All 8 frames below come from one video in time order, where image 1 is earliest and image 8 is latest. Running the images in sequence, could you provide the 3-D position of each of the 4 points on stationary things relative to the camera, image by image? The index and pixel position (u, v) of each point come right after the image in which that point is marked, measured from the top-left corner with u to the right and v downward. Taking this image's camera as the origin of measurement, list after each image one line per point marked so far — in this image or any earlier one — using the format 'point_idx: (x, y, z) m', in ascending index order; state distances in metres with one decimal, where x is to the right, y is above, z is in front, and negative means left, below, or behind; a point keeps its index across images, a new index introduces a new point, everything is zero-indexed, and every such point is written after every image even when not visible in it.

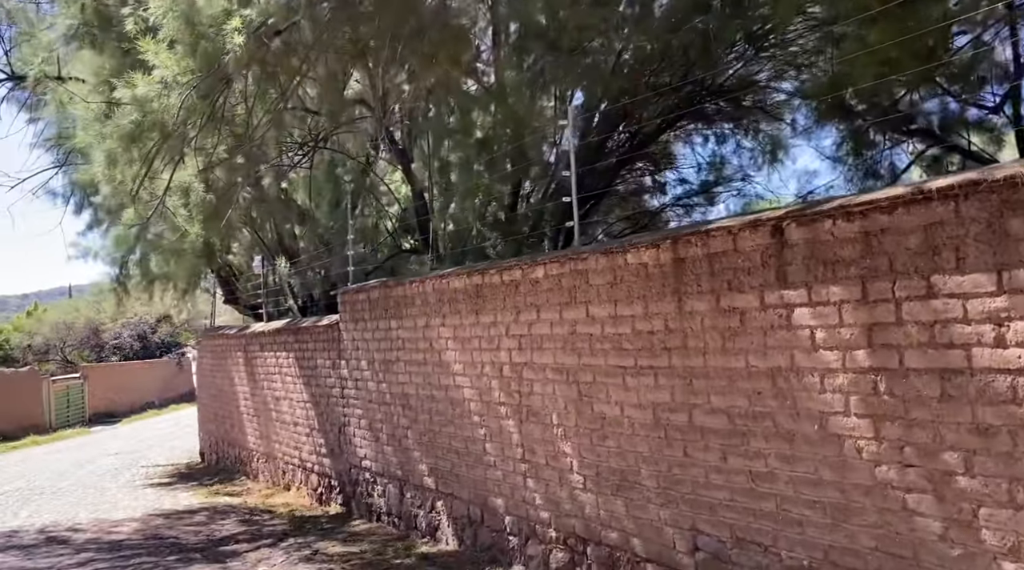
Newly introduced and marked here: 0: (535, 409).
0: (+0.1, -0.8, +5.6) m
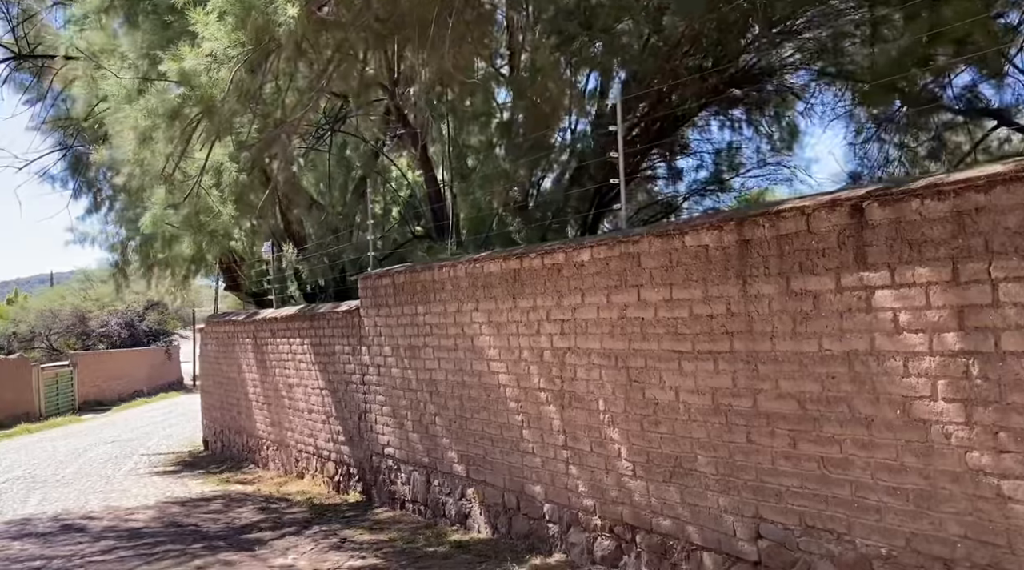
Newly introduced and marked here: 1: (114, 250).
0: (+0.4, -0.7, +5.5) m
1: (-7.9, +0.7, +17.2) m
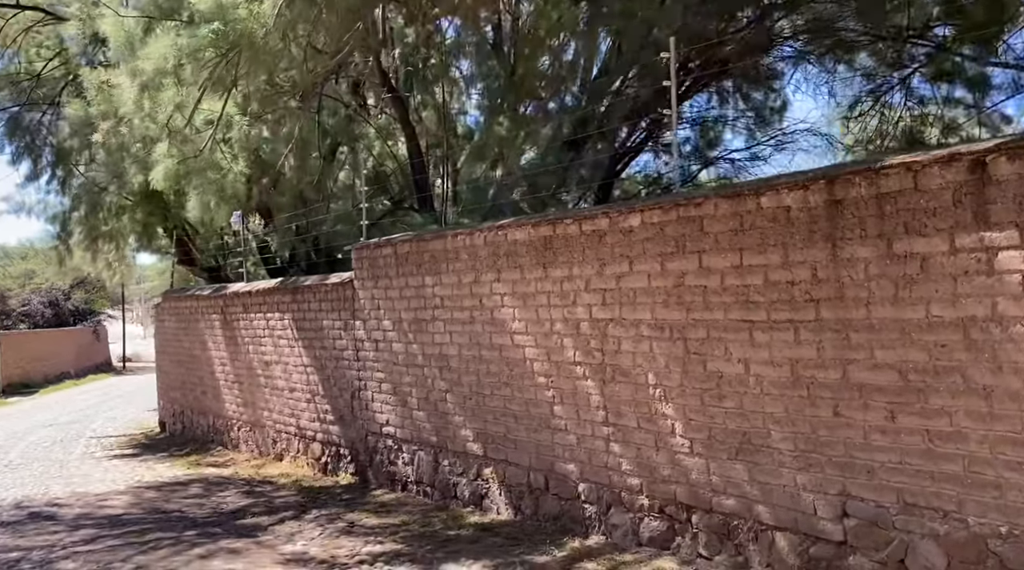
0: (+0.7, -0.5, +5.1) m
1: (-8.5, +1.2, +16.2) m
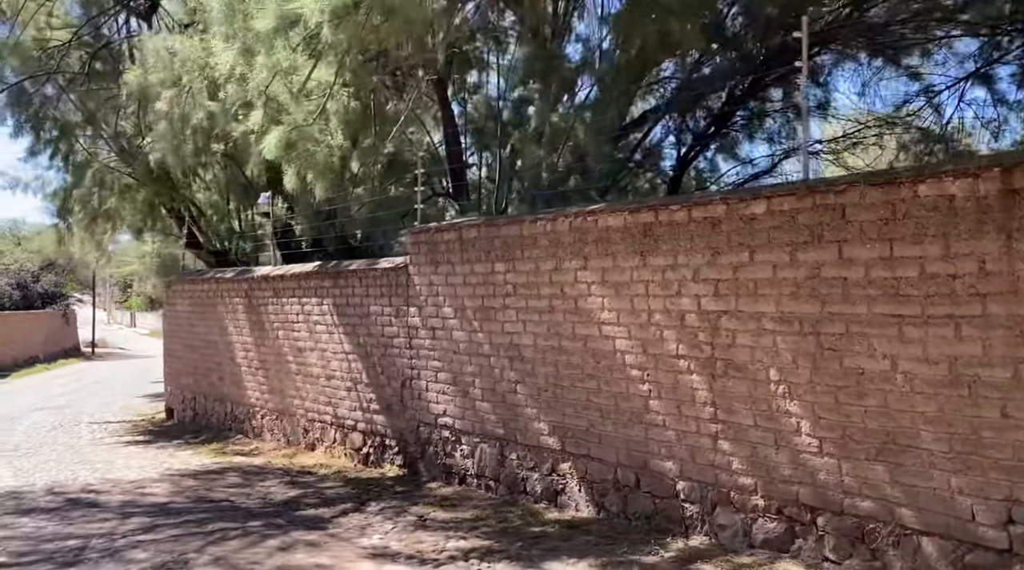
0: (+1.3, -0.4, +4.9) m
1: (-8.2, +1.6, +15.7) m
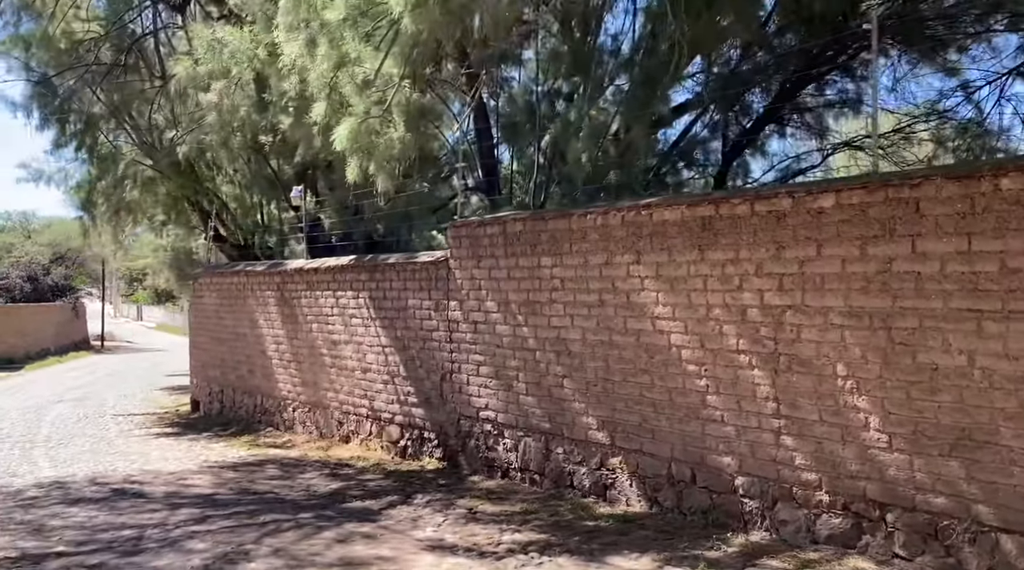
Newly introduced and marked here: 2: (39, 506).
0: (+1.6, -0.4, +4.9) m
1: (-7.7, +1.7, +15.7) m
2: (-3.6, -1.7, +6.6) m
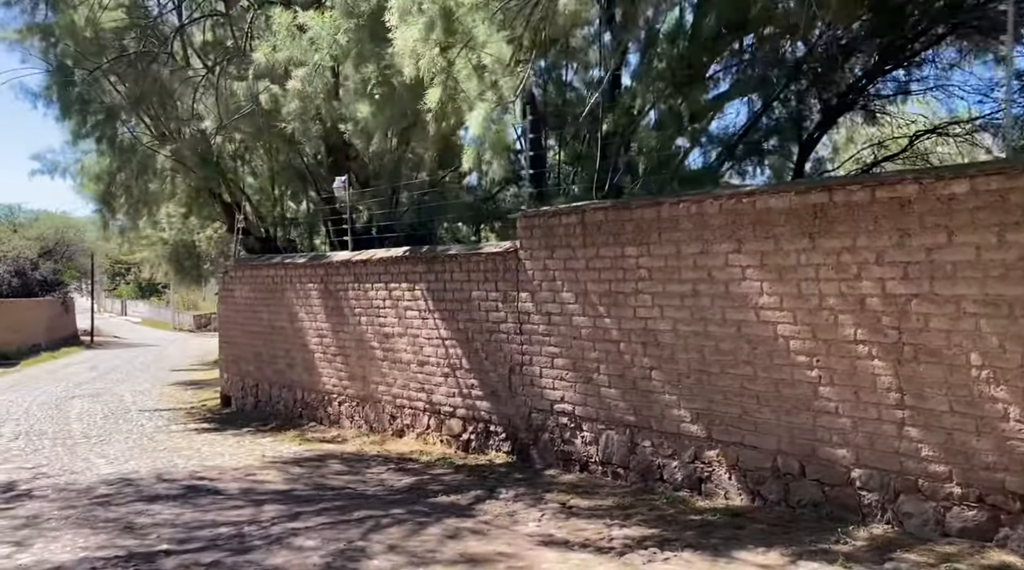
0: (+2.3, -0.3, +4.8) m
1: (-7.2, +1.8, +15.5) m
2: (-2.9, -1.6, +6.4) m
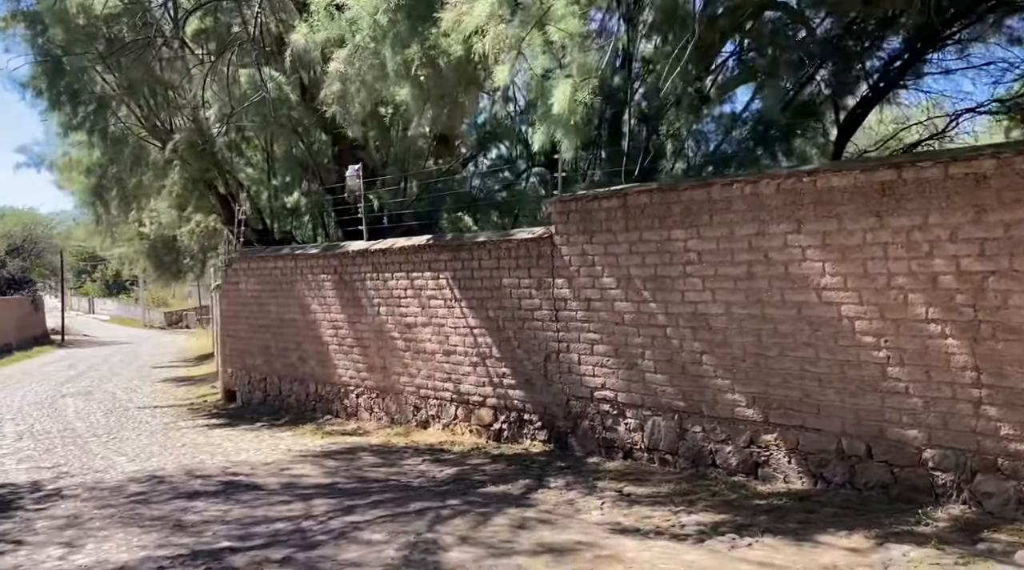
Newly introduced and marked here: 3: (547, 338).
0: (+2.7, -0.2, +4.7) m
1: (-7.1, +1.9, +15.1) m
2: (-2.5, -1.5, +6.2) m
3: (+0.3, -0.5, +7.7) m
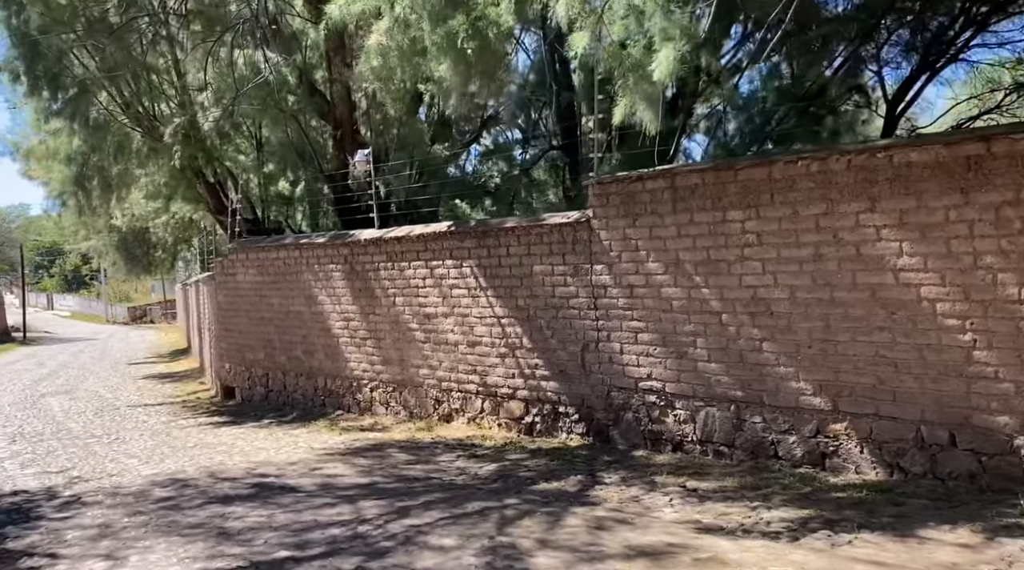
0: (+3.1, -0.1, +4.5) m
1: (-7.1, +2.0, +14.5) m
2: (-2.1, -1.5, +5.8) m
3: (+0.6, -0.4, +7.4) m
